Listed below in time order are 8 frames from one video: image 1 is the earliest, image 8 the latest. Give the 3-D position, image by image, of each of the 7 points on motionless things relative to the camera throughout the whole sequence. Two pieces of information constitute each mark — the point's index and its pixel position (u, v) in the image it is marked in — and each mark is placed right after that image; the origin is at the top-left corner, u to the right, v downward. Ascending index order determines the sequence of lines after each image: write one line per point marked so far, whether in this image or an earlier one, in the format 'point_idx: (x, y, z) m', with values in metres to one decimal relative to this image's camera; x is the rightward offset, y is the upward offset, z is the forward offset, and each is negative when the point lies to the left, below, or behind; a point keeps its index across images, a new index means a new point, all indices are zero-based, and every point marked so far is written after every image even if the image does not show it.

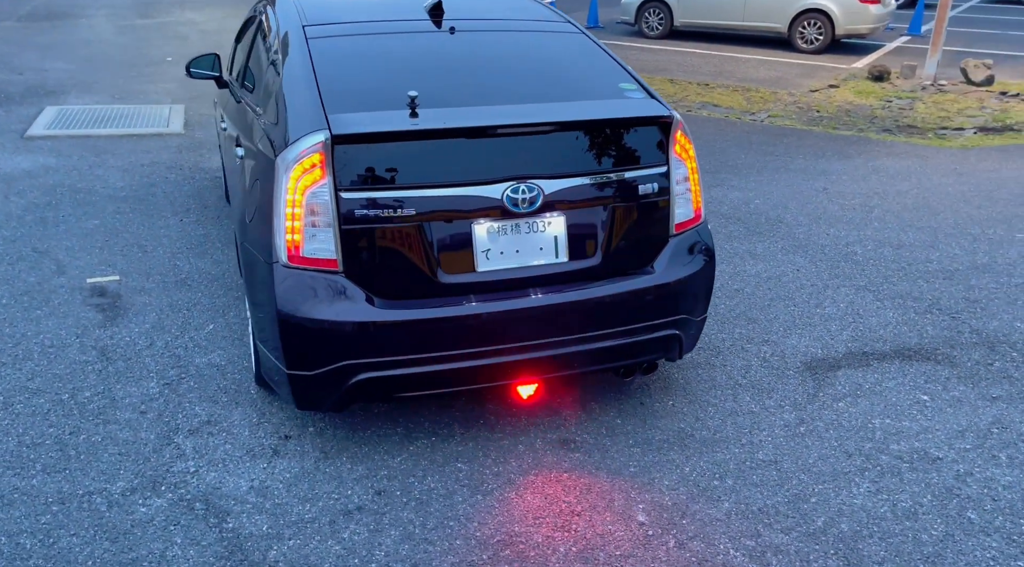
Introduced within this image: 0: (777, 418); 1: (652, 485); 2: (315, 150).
0: (+1.1, -0.6, +3.7) m
1: (+0.5, -0.7, +3.3) m
2: (-0.7, +0.5, +3.1) m
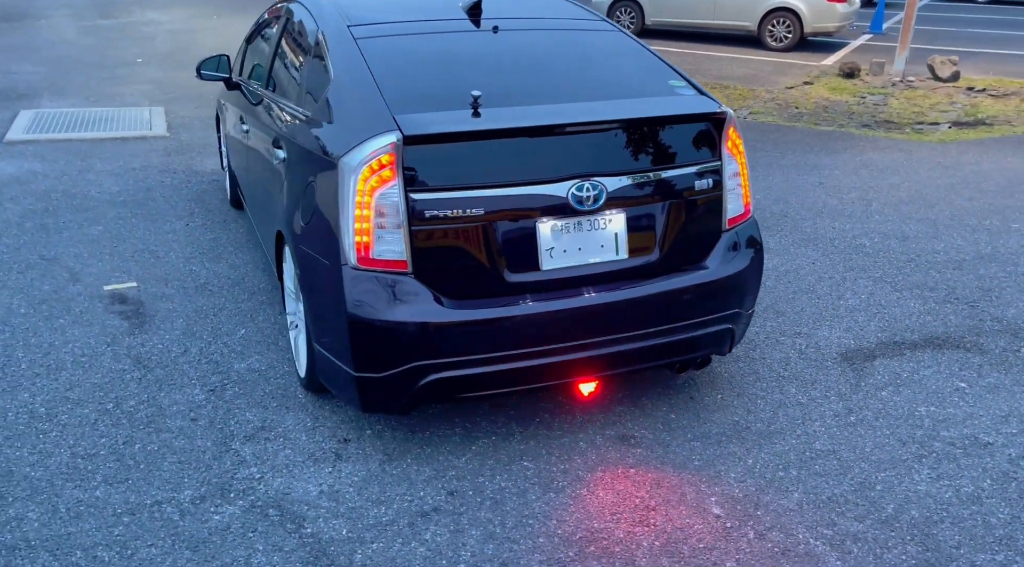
0: (+1.3, -0.5, +3.8) m
1: (+0.8, -0.7, +3.3) m
2: (-0.4, +0.4, +3.1) m
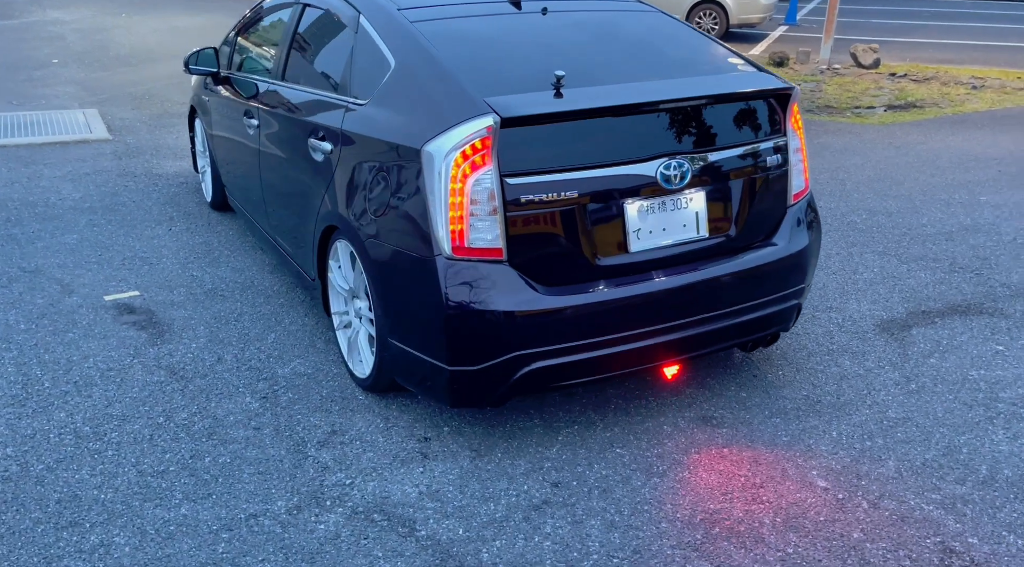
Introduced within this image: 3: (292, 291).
0: (+1.6, -0.4, +3.9) m
1: (+1.1, -0.6, +3.3) m
2: (-0.1, +0.5, +3.0) m
3: (-1.1, -0.1, +4.7) m
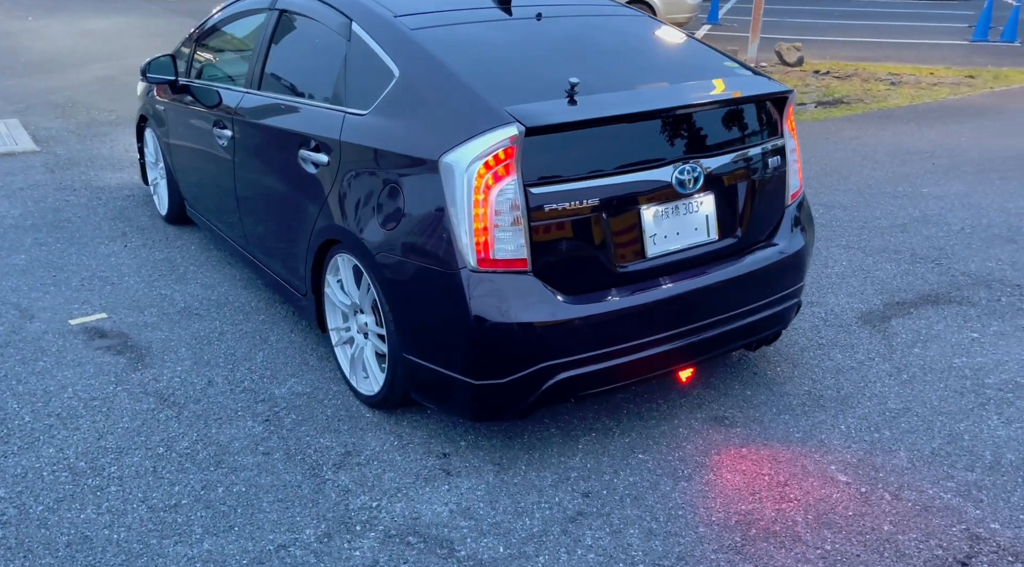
0: (+1.6, -0.4, +4.0) m
1: (+1.2, -0.6, +3.4) m
2: (0.0, +0.4, +2.9) m
3: (-1.2, -0.1, +4.6) m
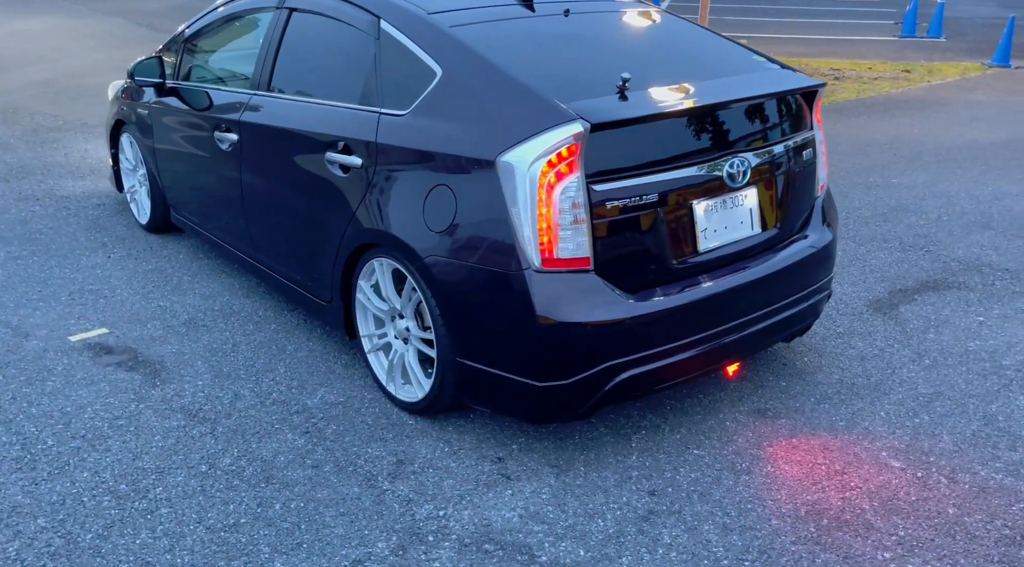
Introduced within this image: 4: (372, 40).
0: (+1.8, -0.3, +4.1) m
1: (+1.4, -0.6, +3.4) m
2: (+0.2, +0.4, +2.9) m
3: (-1.1, -0.2, +4.4) m
4: (-0.6, +1.0, +3.6) m
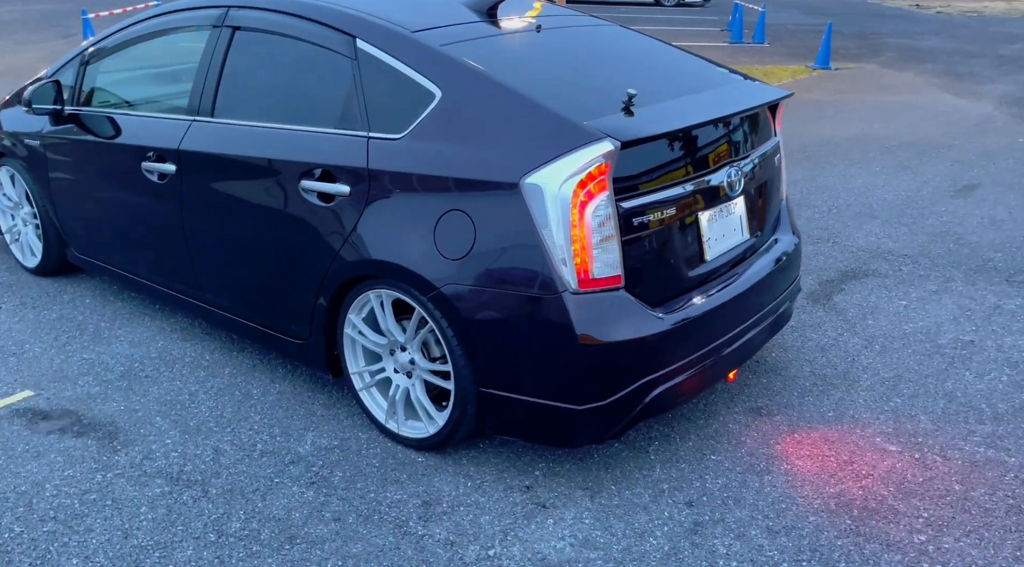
0: (+1.6, -0.3, +4.3) m
1: (+1.4, -0.6, +3.6) m
2: (+0.3, +0.4, +2.8) m
3: (-1.3, -0.3, +4.1) m
4: (-0.6, +0.8, +3.4) m
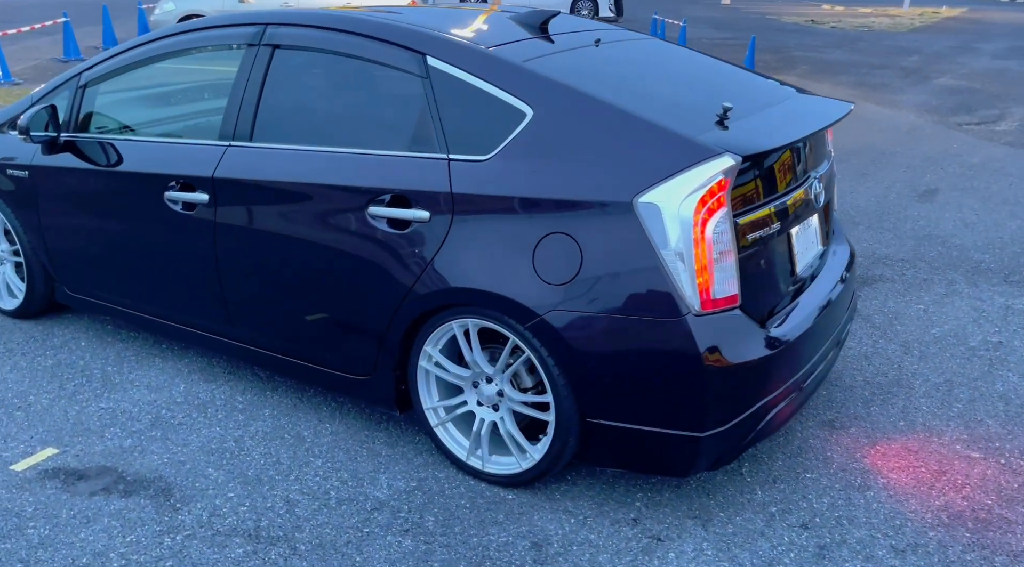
0: (+1.8, -0.3, +4.3) m
1: (+1.7, -0.6, +3.6) m
2: (+0.6, +0.3, +2.7) m
3: (-1.0, -0.5, +3.8) m
4: (-0.4, +0.7, +3.2) m
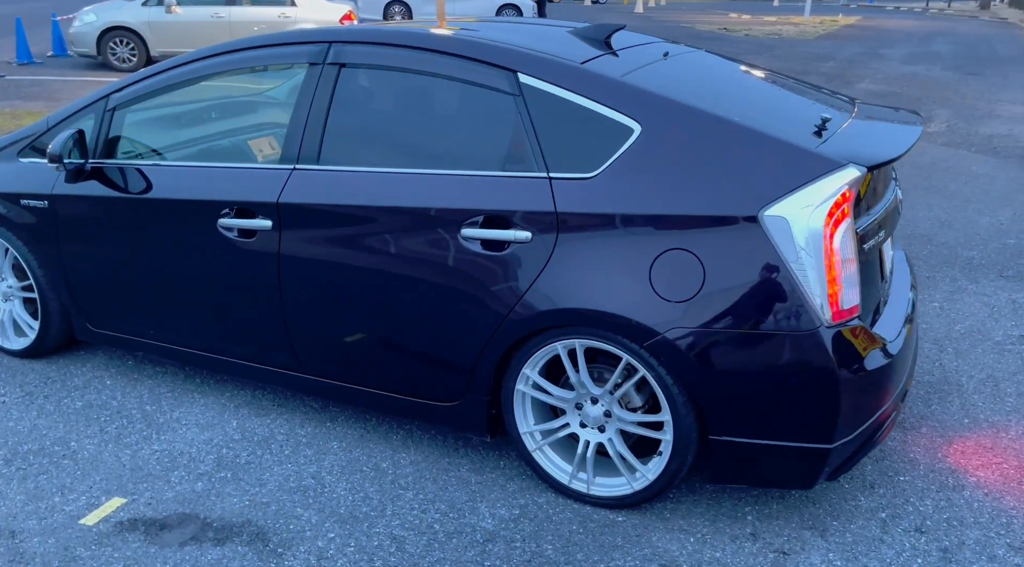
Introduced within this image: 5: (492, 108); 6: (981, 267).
0: (+2.1, -0.3, +4.5) m
1: (+2.0, -0.6, +3.7) m
2: (+1.0, +0.3, +2.7) m
3: (-0.7, -0.6, +3.7) m
4: (-0.1, +0.7, +3.1) m
5: (-0.1, +0.6, +3.1) m
6: (+3.1, +0.1, +5.9) m
